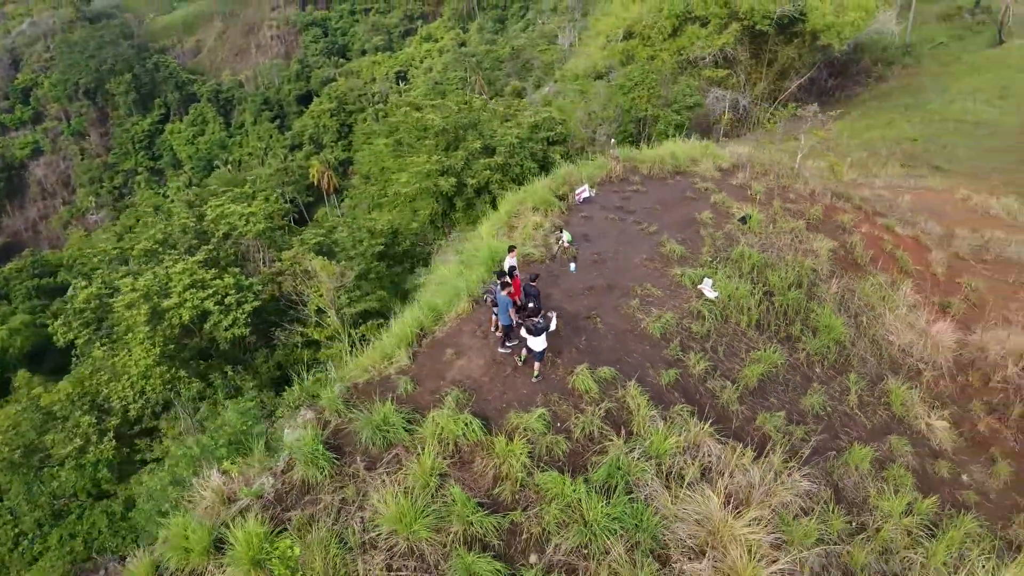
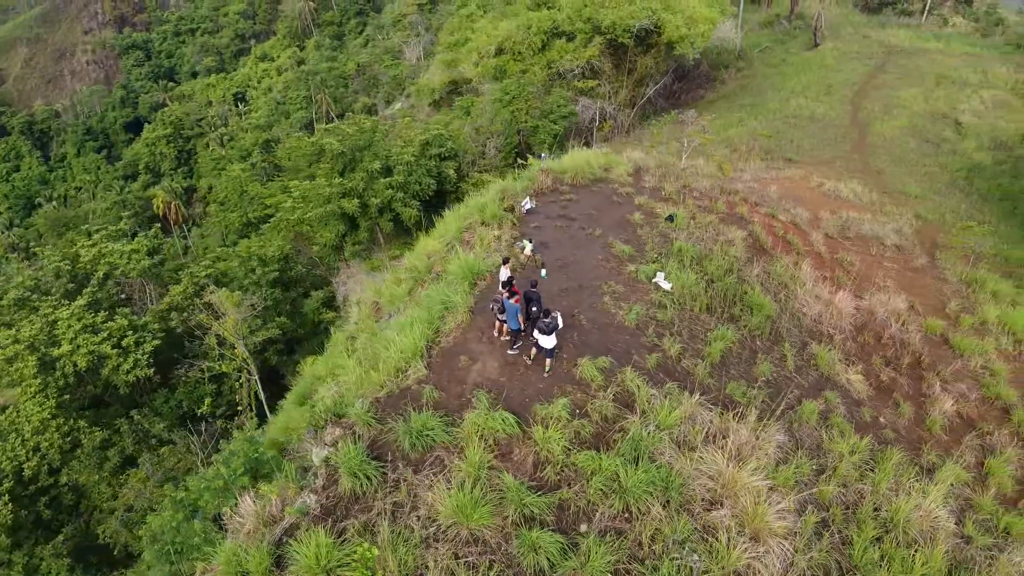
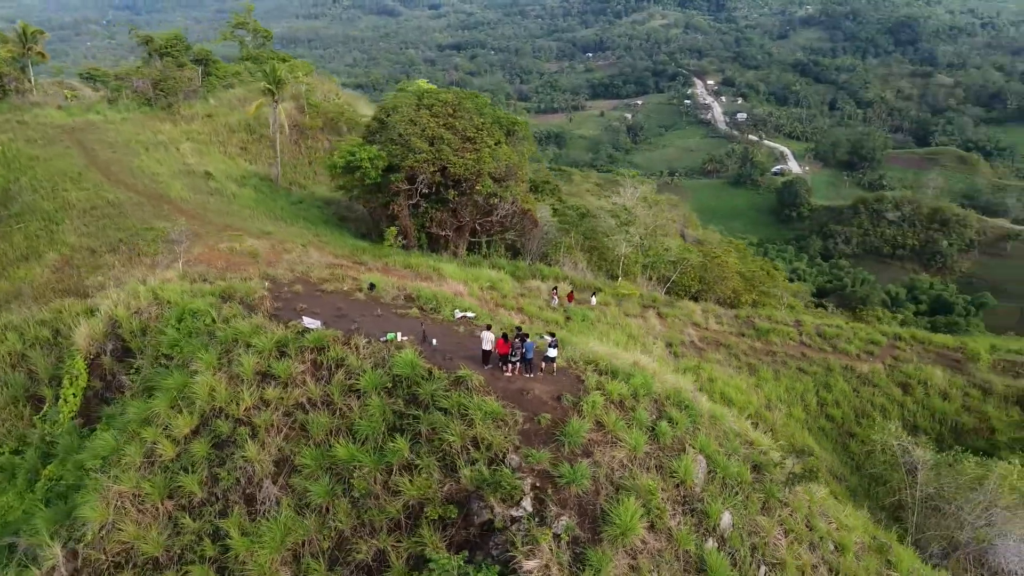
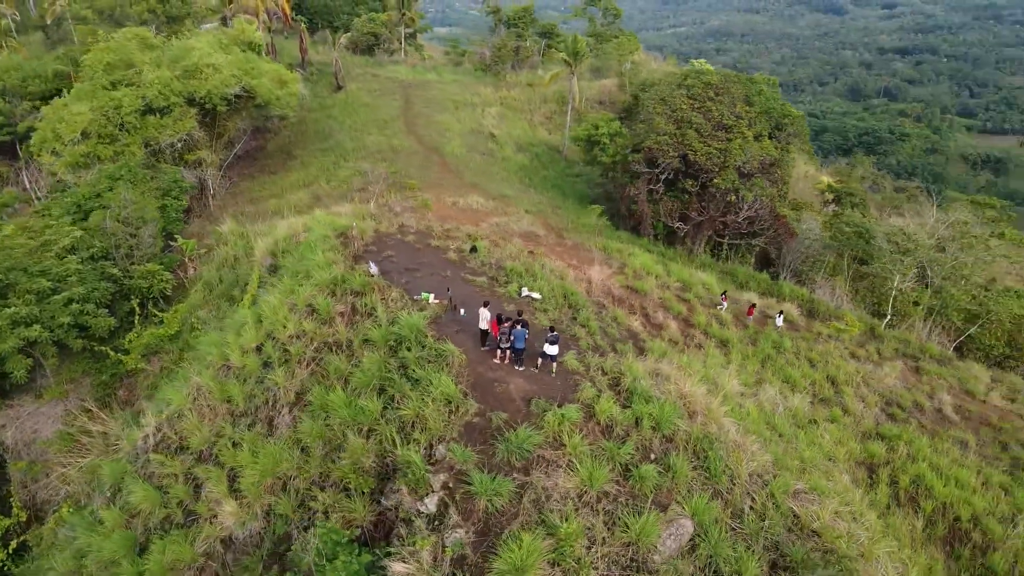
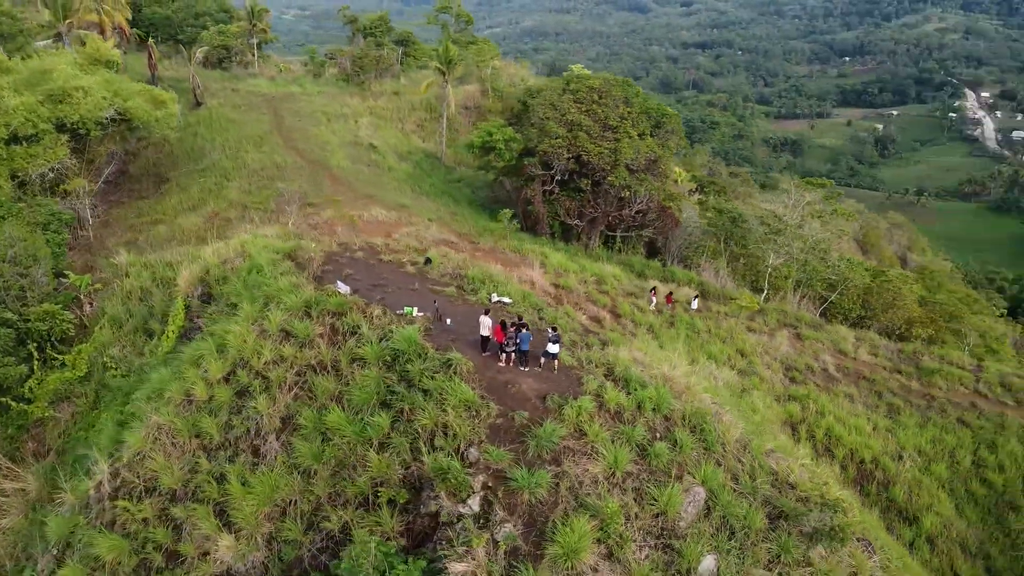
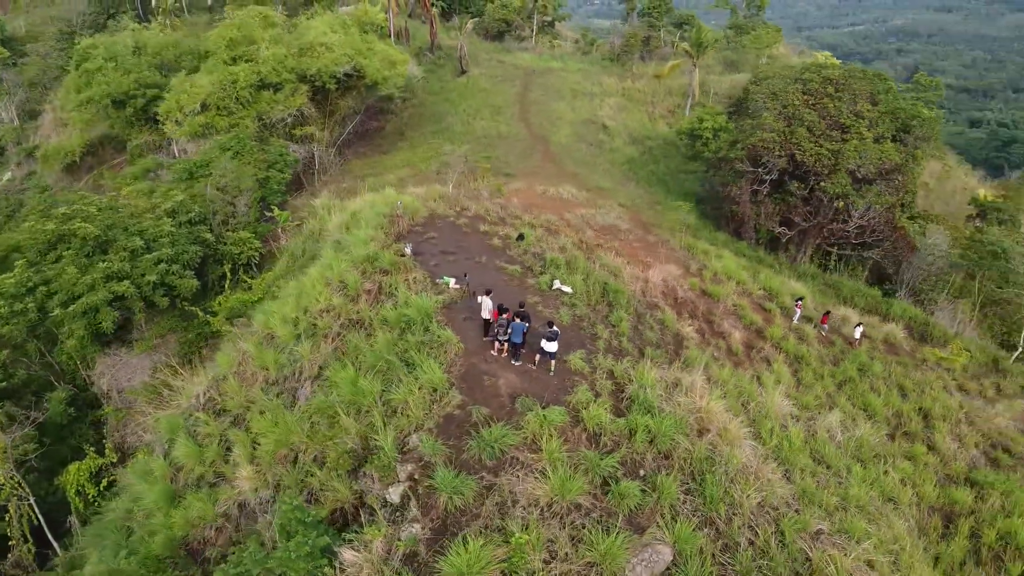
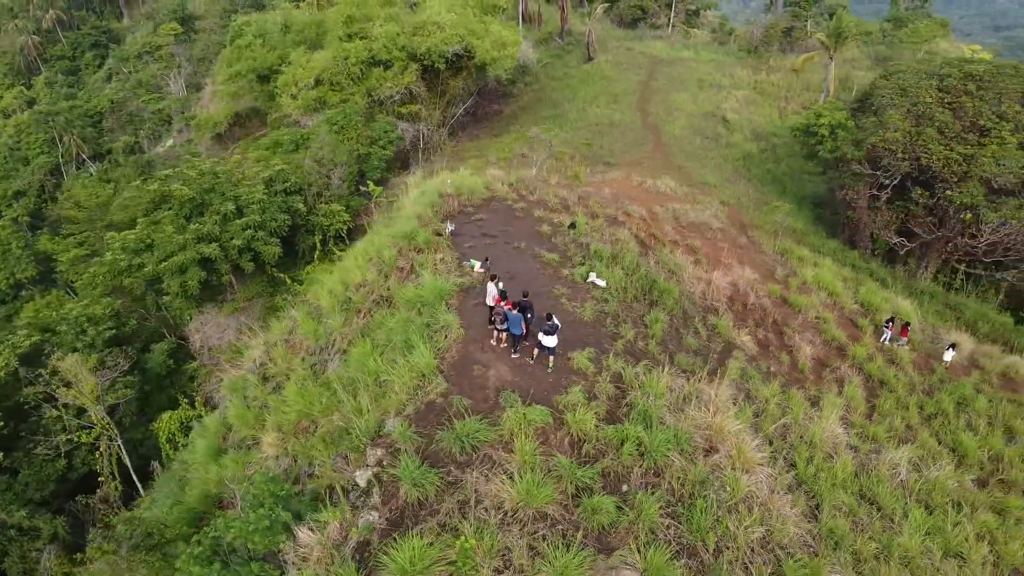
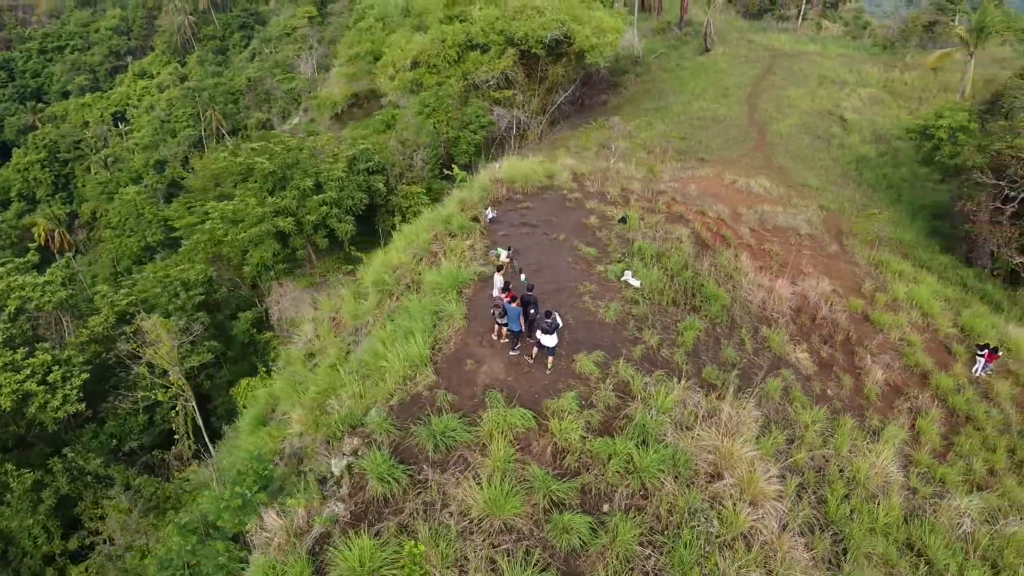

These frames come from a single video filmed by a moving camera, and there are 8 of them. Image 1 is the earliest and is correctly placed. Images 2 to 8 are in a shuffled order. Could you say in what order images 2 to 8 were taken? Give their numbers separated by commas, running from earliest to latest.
2, 8, 7, 6, 4, 5, 3
